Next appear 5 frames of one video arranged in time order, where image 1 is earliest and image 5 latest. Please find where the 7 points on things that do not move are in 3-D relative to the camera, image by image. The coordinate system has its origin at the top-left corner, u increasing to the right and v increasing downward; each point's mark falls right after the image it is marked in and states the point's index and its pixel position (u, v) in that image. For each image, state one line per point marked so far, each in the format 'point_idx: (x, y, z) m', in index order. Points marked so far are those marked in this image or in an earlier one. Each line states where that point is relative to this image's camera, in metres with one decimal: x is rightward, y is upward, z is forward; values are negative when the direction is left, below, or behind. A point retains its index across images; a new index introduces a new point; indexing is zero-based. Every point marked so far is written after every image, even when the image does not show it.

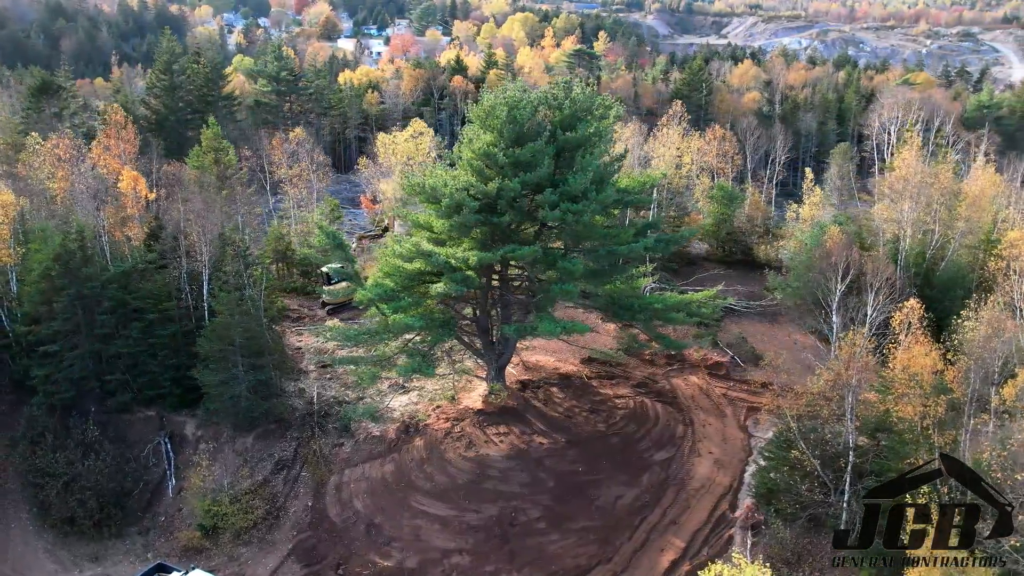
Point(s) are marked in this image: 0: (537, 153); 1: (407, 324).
0: (+0.8, +3.9, +19.8) m
1: (-2.8, -1.1, +19.9) m
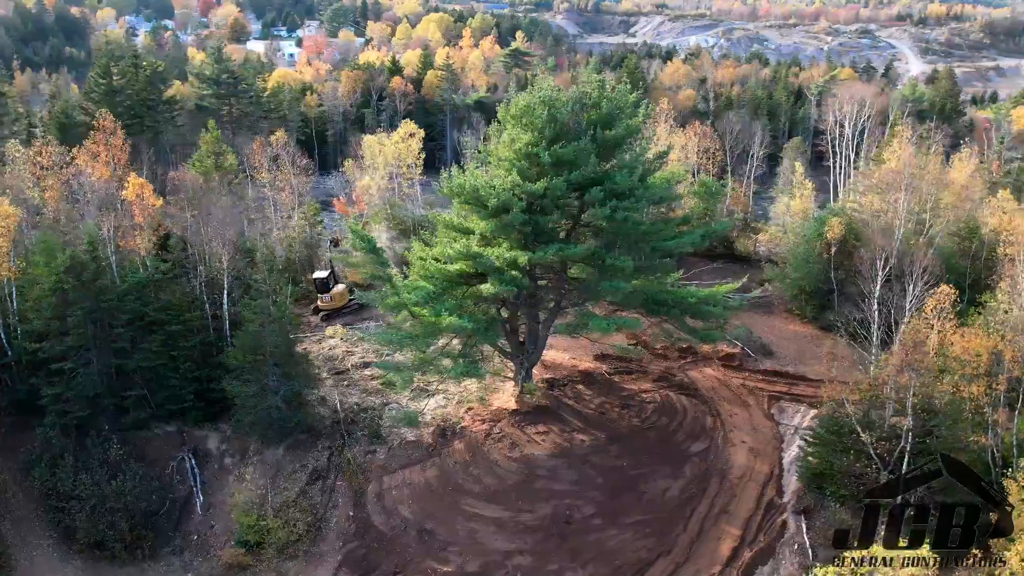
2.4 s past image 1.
0: (+2.0, +4.0, +19.8) m
1: (-1.4, -1.1, +19.7) m
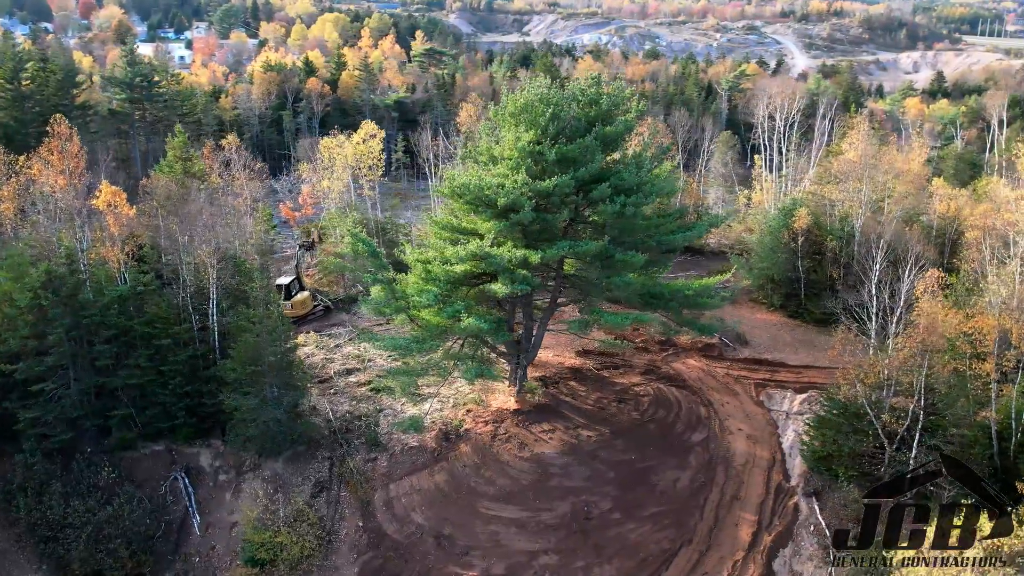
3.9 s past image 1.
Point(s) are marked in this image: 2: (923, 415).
0: (+2.1, +4.1, +19.9) m
1: (-1.1, -1.1, +19.5) m
2: (+10.3, -3.2, +17.2) m
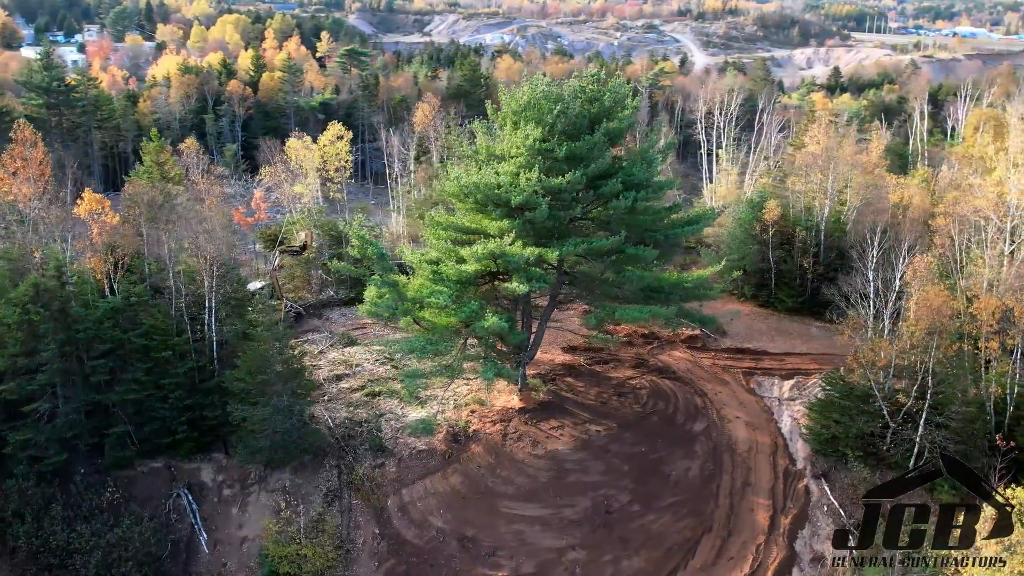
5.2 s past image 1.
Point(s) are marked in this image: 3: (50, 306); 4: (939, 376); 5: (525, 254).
0: (+2.3, +4.1, +20.1) m
1: (-0.7, -1.1, +19.5) m
2: (+11.0, -2.8, +18.1) m
3: (-12.9, -0.5, +19.0) m
4: (+11.6, -2.4, +18.5) m
5: (+0.3, +1.0, +19.3) m
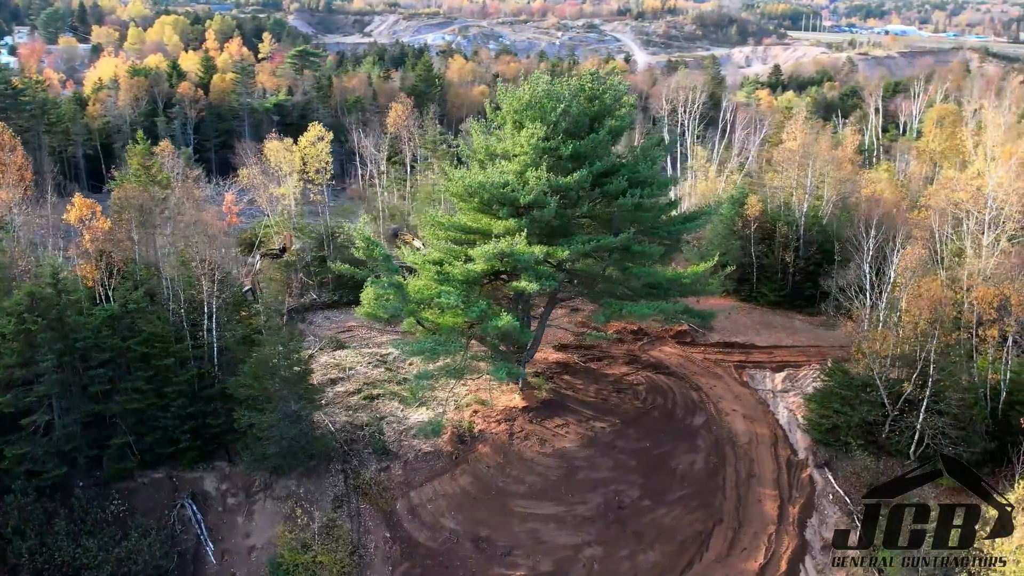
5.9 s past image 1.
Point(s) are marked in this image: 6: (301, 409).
0: (+2.5, +4.2, +20.3) m
1: (-0.4, -1.2, +19.5) m
2: (+11.3, -2.6, +18.7) m
3: (-12.6, -0.8, +18.5) m
4: (+11.9, -2.2, +19.2) m
5: (+0.5, +1.0, +19.4) m
6: (-6.3, -3.6, +20.3) m
